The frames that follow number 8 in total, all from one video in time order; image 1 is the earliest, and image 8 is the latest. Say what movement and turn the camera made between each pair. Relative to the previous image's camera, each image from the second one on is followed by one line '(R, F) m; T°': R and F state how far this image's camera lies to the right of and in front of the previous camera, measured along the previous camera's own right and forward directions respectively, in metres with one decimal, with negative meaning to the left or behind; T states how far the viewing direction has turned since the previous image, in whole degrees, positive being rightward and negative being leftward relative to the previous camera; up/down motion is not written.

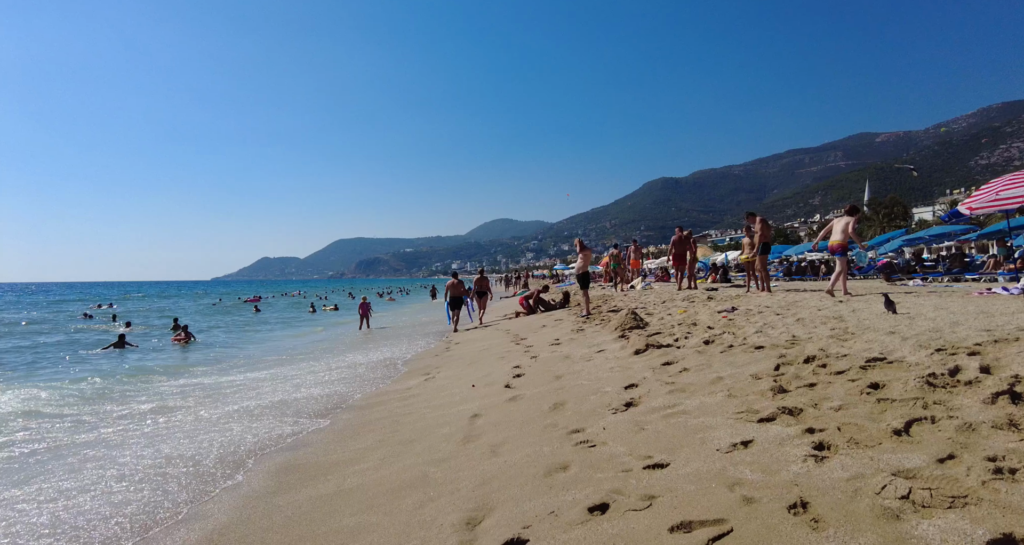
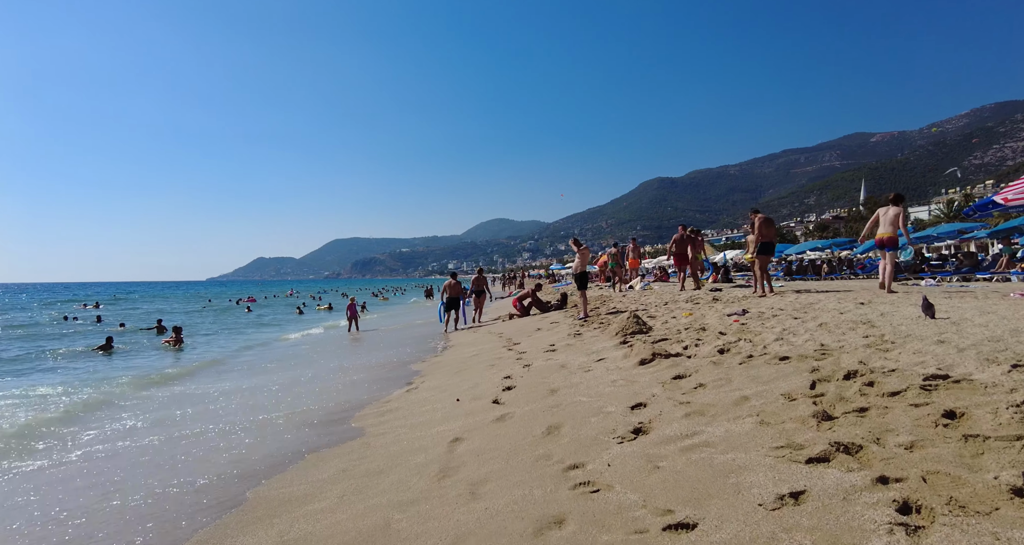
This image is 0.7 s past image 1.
(+0.1, +0.6) m; 0°
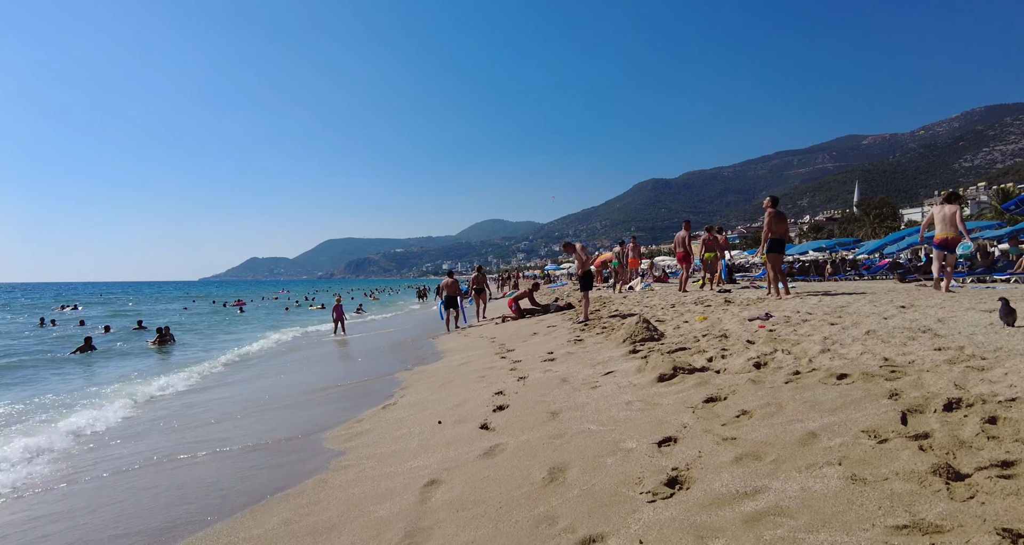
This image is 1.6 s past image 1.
(0.0, +0.8) m; +1°
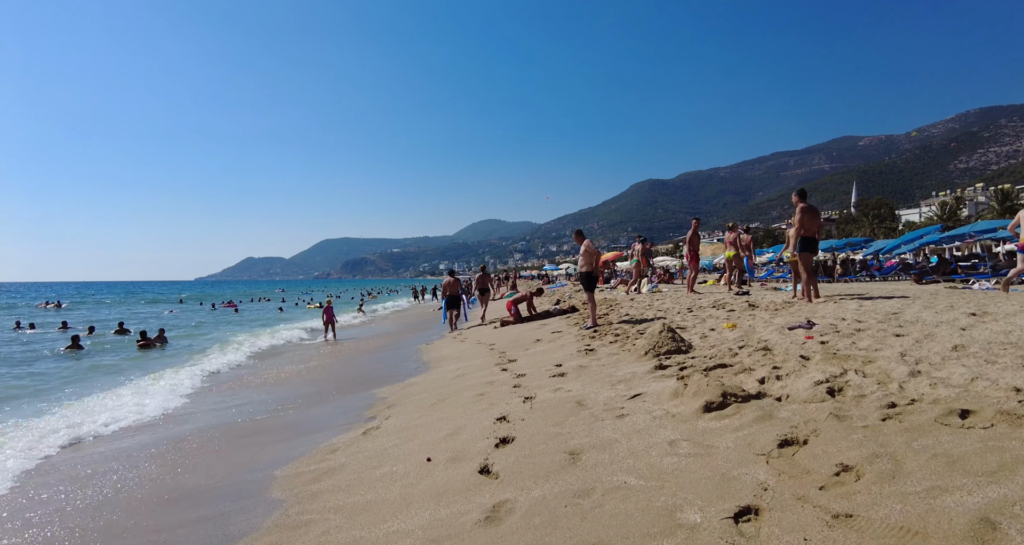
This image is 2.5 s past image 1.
(-0.1, +0.8) m; 0°
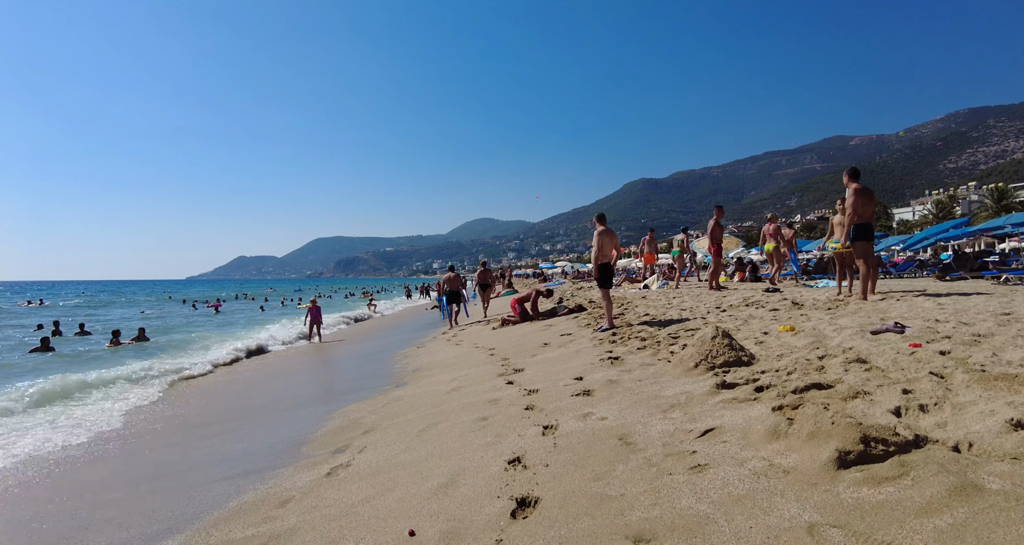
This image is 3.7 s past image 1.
(-0.1, +1.2) m; +1°
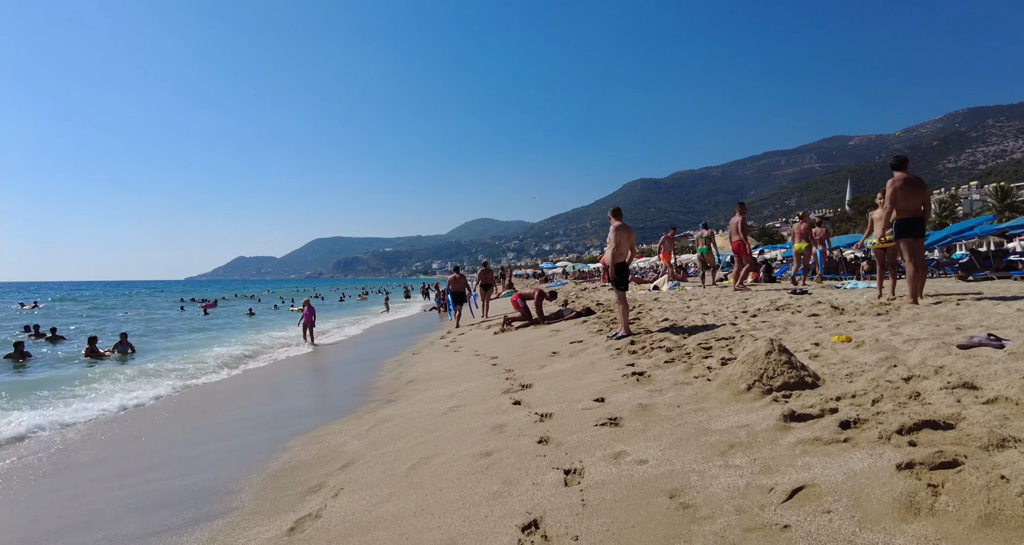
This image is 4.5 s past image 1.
(-0.1, +0.8) m; 0°
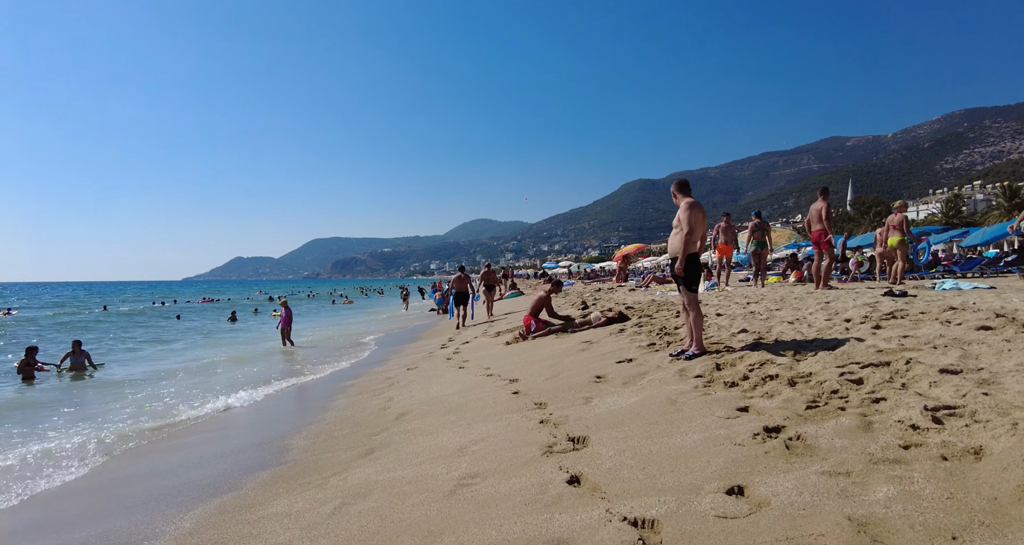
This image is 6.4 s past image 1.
(-0.3, +1.8) m; 0°
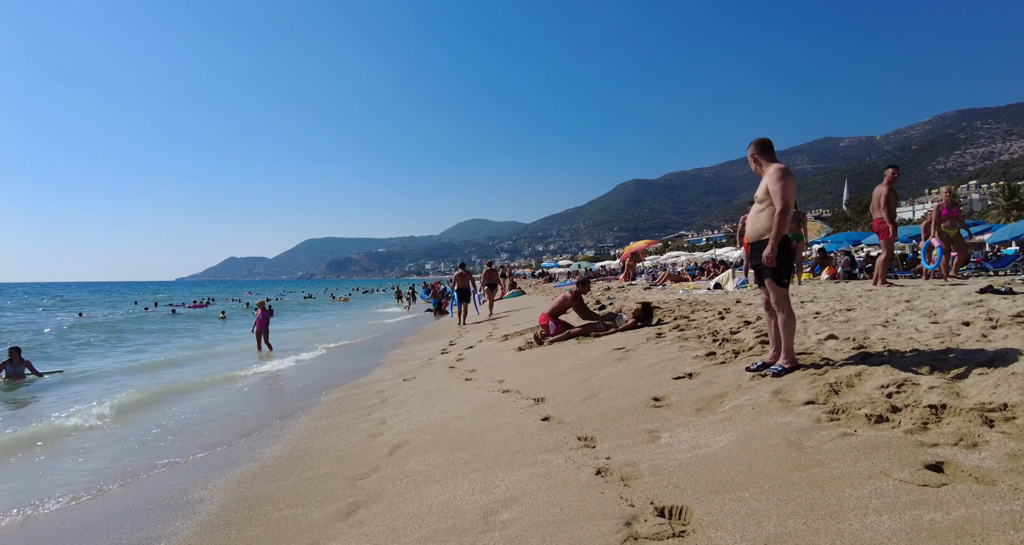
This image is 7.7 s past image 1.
(-0.2, +1.2) m; +1°
